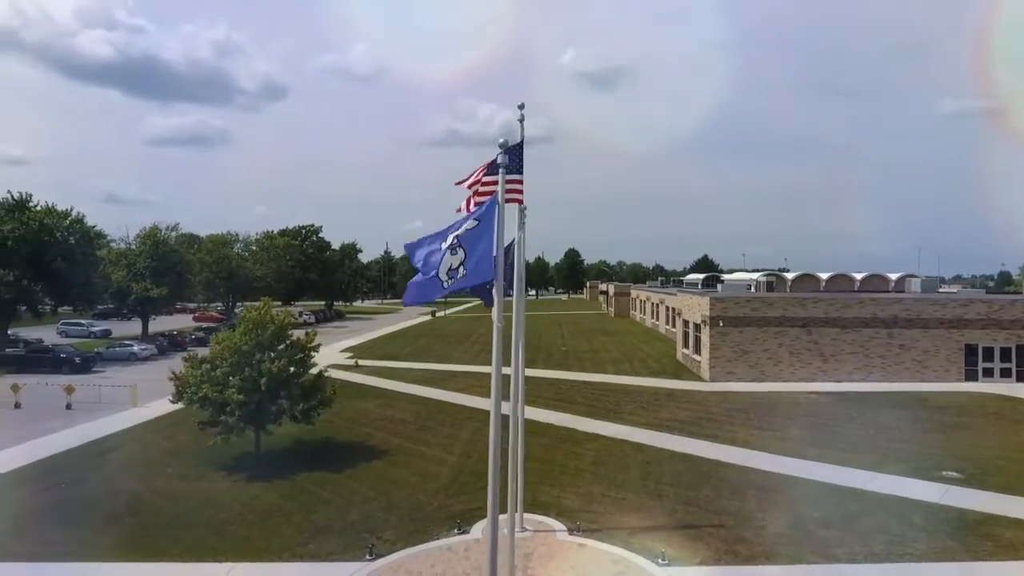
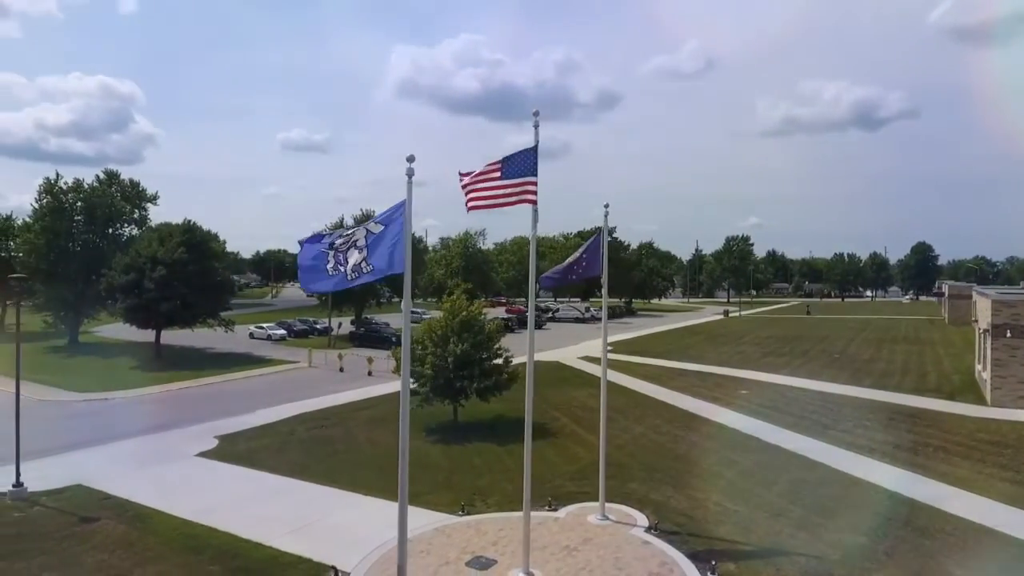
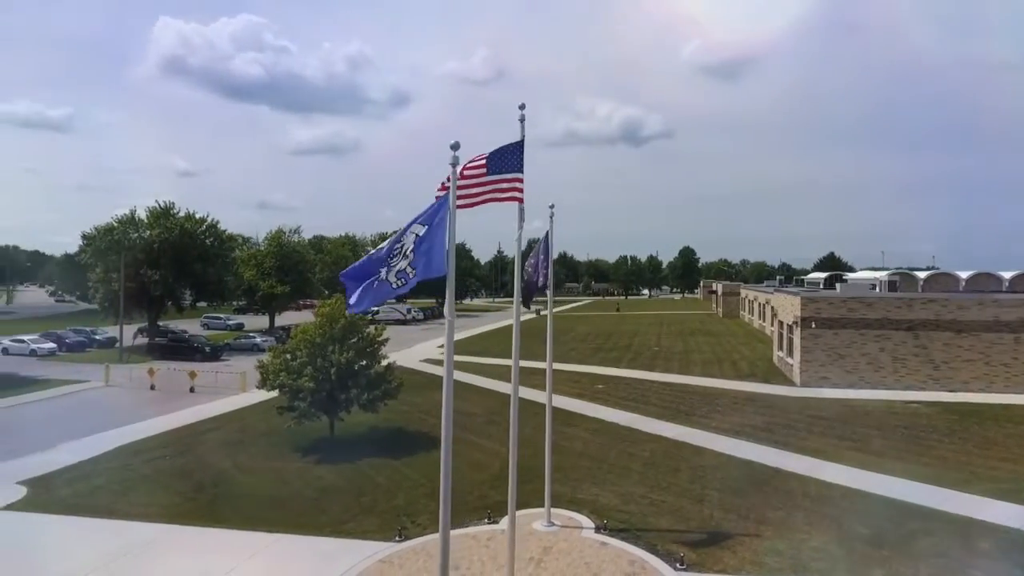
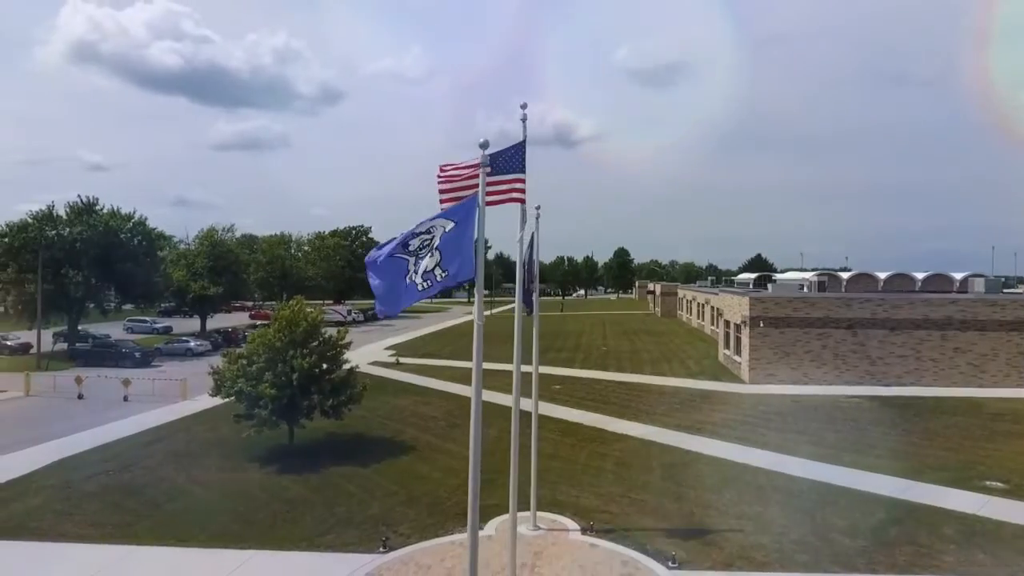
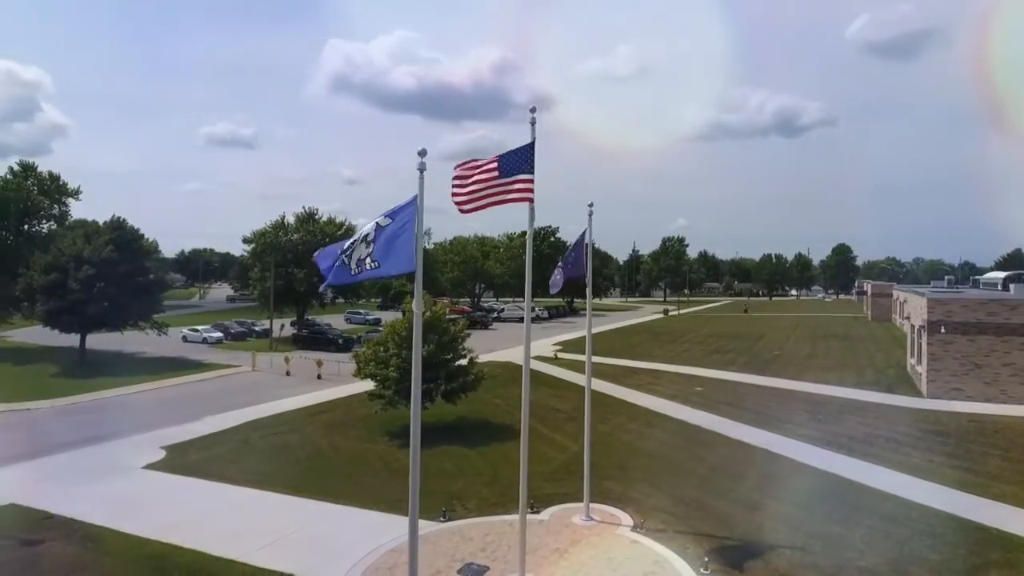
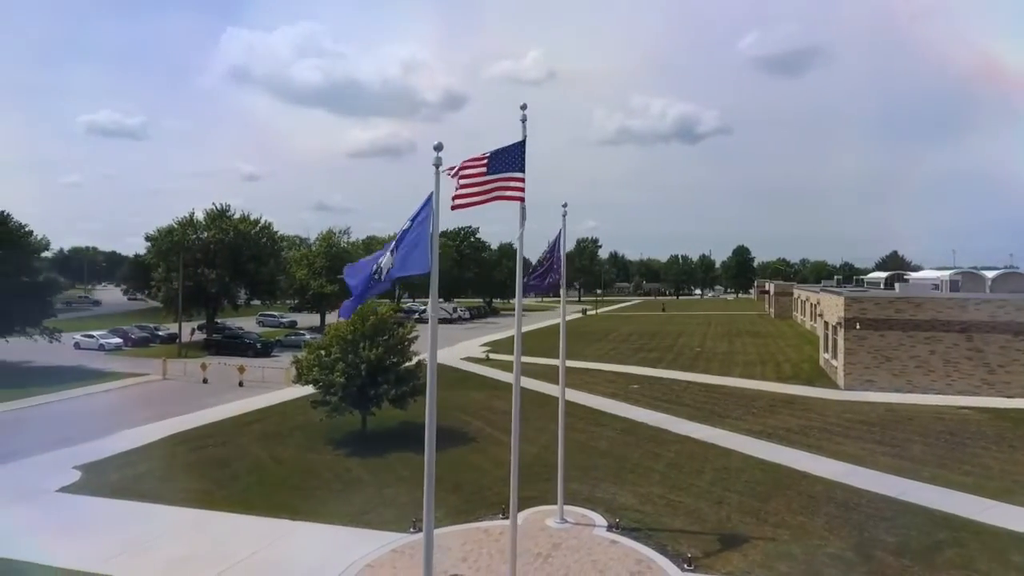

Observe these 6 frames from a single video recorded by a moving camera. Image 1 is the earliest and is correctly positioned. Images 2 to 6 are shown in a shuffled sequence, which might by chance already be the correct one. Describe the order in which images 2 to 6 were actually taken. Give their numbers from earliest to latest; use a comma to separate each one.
4, 3, 6, 5, 2
